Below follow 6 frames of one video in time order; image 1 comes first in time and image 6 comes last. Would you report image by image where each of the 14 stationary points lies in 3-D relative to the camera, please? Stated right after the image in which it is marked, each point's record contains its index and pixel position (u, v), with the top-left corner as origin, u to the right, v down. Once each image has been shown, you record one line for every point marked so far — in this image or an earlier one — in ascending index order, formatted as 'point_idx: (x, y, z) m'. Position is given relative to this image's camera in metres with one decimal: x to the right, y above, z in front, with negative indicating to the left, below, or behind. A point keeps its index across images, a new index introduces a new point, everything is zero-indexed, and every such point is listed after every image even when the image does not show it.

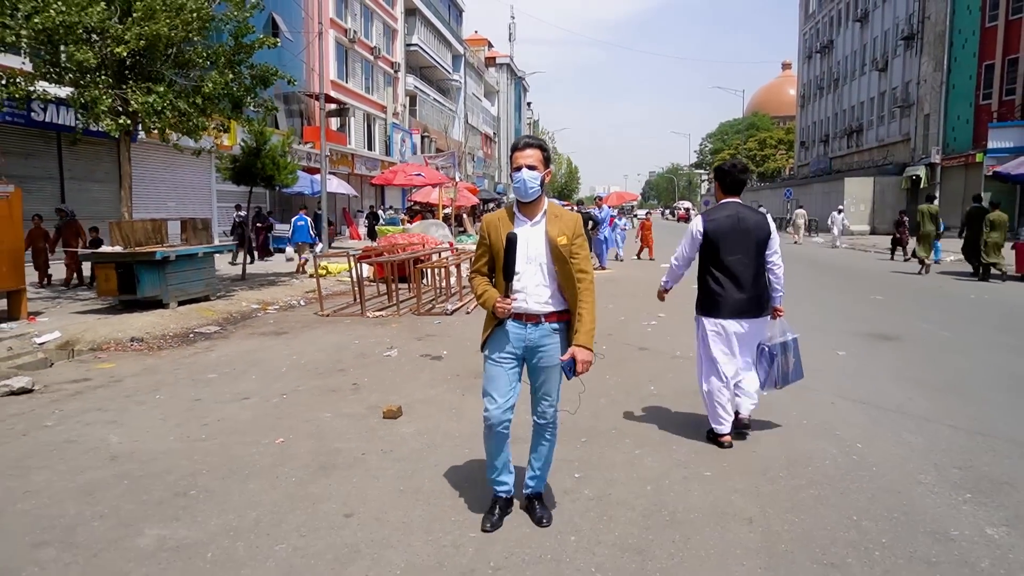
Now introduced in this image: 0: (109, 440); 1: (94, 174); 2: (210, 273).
0: (-3.1, -1.1, +5.1) m
1: (-11.0, +3.0, +17.5) m
2: (-5.5, +0.3, +12.2) m
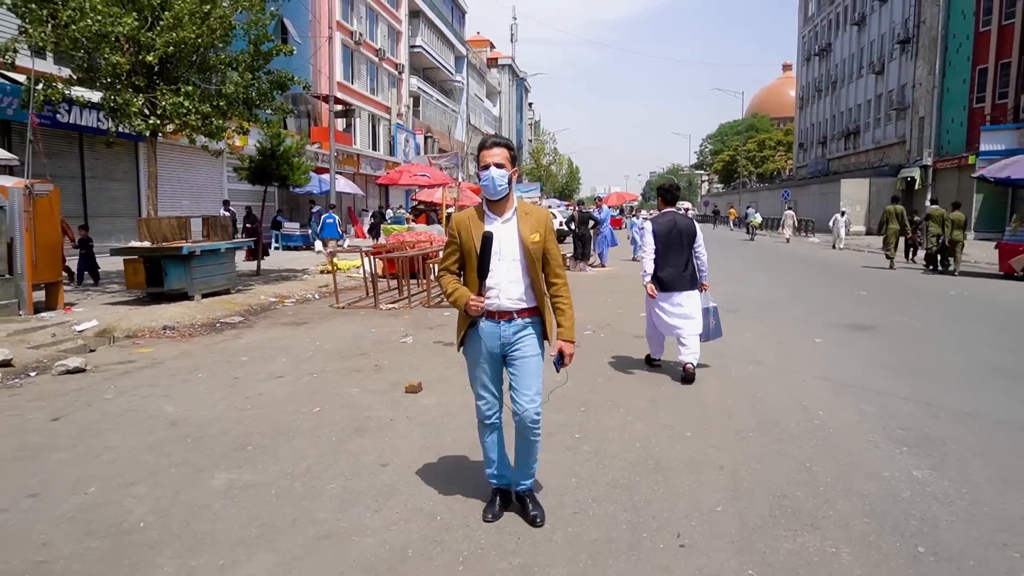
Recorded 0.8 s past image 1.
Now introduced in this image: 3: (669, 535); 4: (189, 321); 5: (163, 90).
0: (-3.0, -1.0, +5.8) m
1: (-10.9, +3.1, +18.2) m
2: (-5.4, +0.4, +12.8) m
3: (+0.8, -1.2, +3.3) m
4: (-4.9, -0.5, +10.2) m
5: (-6.2, +3.5, +11.9) m
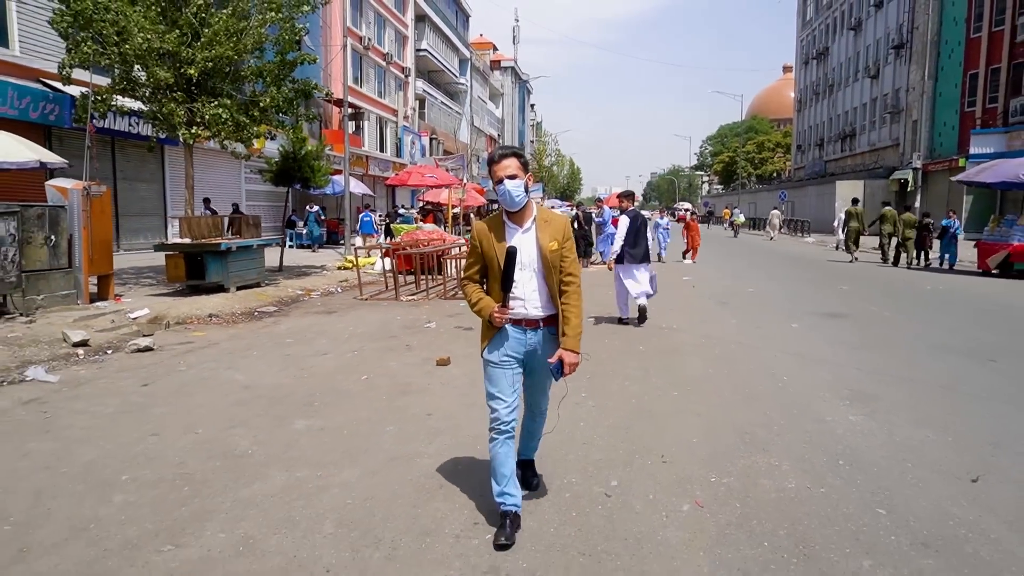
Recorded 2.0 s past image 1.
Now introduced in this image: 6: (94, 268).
0: (-2.8, -0.9, +6.8) m
1: (-10.7, +3.3, +19.3) m
2: (-5.2, +0.5, +13.9) m
3: (+0.9, -1.1, +4.3) m
4: (-4.8, -0.4, +11.2) m
5: (-6.0, +3.6, +12.9) m
6: (-7.0, +0.3, +11.1) m
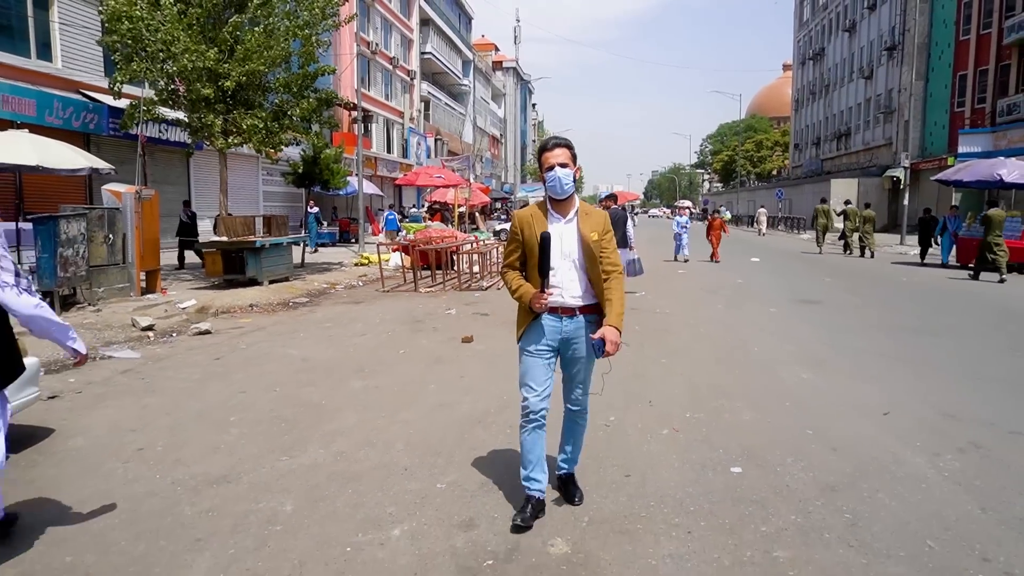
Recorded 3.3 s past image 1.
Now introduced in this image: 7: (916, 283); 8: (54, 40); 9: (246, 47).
0: (-2.7, -0.8, +8.0) m
1: (-10.5, +3.4, +20.5) m
2: (-5.1, +0.7, +15.1) m
3: (+1.1, -0.9, +5.5) m
4: (-4.6, -0.2, +12.4) m
5: (-5.8, +3.7, +14.1) m
6: (-6.8, +0.4, +12.3) m
7: (+8.3, +0.1, +13.7) m
8: (-11.0, +6.0, +16.0) m
9: (-5.5, +5.0, +13.8) m
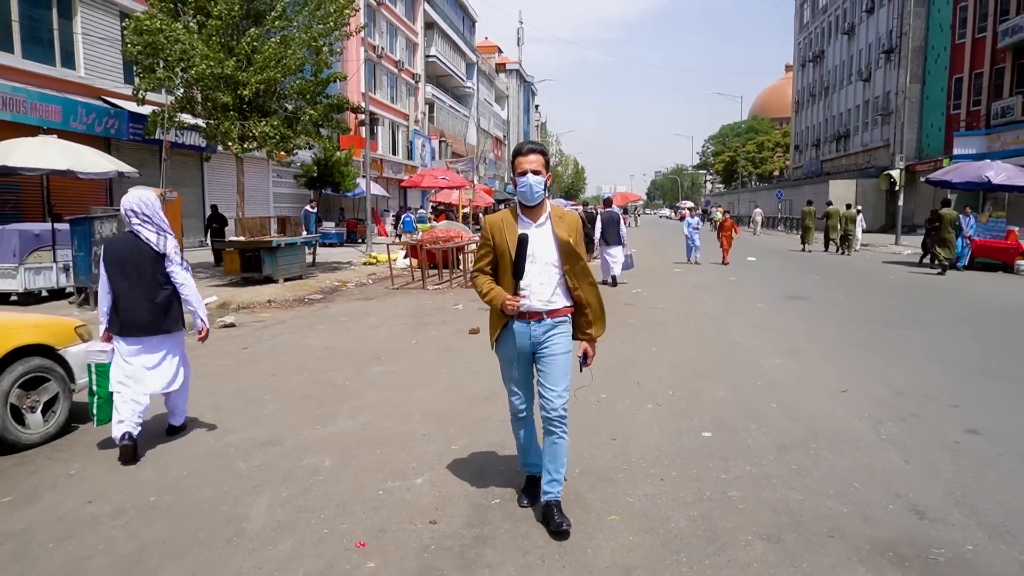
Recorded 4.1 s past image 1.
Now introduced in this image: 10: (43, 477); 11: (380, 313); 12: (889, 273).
0: (-2.6, -0.7, +8.7) m
1: (-10.4, +3.4, +21.2) m
2: (-5.0, +0.7, +15.8) m
3: (+1.1, -0.9, +6.2) m
4: (-4.5, -0.2, +13.1) m
5: (-5.7, +3.8, +14.8) m
6: (-6.7, +0.5, +13.1) m
7: (+8.4, +0.1, +14.3) m
8: (-11.0, +6.0, +16.8) m
9: (-5.4, +5.1, +14.6) m
10: (-3.0, -1.2, +4.3) m
11: (-2.2, -0.4, +11.1) m
12: (+9.0, +0.4, +15.9) m
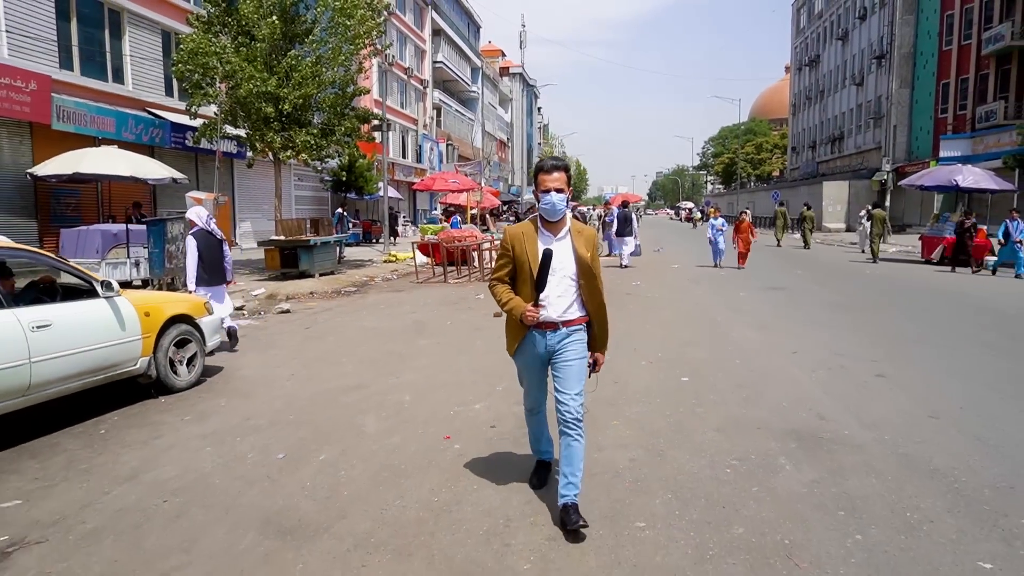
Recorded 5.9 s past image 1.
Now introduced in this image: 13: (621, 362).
0: (-2.3, -0.6, +10.4) m
1: (-10.1, +3.6, +22.9) m
2: (-4.7, +0.9, +17.5) m
3: (+1.4, -0.7, +7.8) m
4: (-4.2, 0.0, +14.8) m
5: (-5.5, +3.9, +16.5) m
6: (-6.5, +0.6, +14.7) m
7: (+8.7, +0.3, +15.9) m
8: (-10.7, +6.2, +18.5) m
9: (-5.1, +5.2, +16.2) m
10: (-2.7, -1.1, +5.9) m
11: (-1.9, -0.3, +12.8) m
12: (+9.3, +0.5, +17.5) m
13: (+1.2, -0.8, +7.1) m
